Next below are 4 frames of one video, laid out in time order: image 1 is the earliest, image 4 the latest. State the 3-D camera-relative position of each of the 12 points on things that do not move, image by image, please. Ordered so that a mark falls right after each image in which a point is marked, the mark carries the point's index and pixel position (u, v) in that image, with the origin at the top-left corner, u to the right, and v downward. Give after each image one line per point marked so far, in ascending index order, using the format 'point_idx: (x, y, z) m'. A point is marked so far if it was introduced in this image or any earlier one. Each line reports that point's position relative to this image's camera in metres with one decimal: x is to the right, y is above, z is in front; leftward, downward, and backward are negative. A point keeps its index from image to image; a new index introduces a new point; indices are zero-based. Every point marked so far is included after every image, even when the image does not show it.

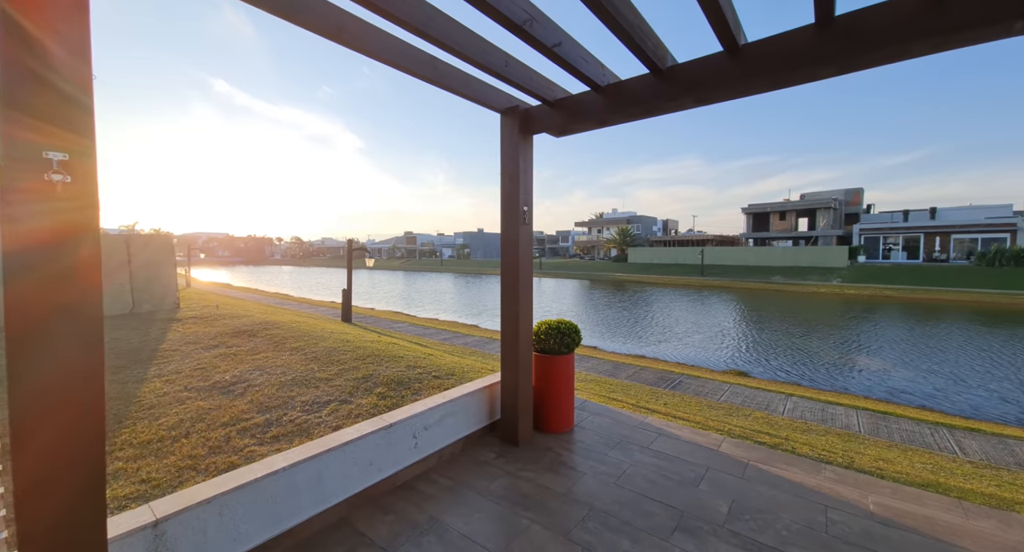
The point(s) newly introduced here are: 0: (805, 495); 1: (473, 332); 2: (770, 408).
0: (+1.5, -1.1, +2.2) m
1: (-1.2, -1.6, +11.8) m
2: (+3.0, -1.6, +4.9) m
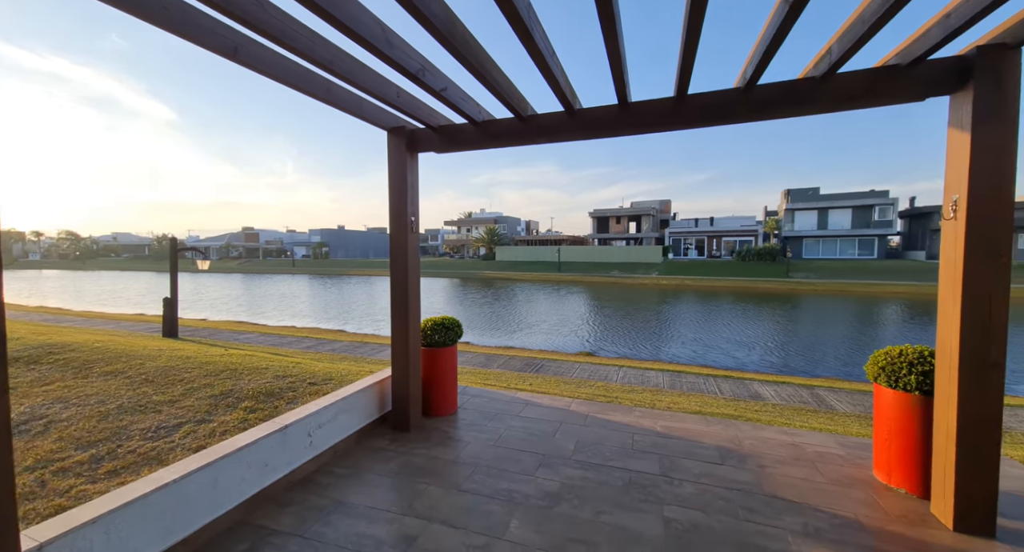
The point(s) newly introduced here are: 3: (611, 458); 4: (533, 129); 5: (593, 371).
0: (+0.8, -1.1, +3.0) m
1: (-4.7, -1.6, +11.4) m
2: (+1.4, -1.5, +6.1) m
3: (+0.6, -1.1, +2.6) m
4: (+0.2, +1.1, +3.1) m
5: (+1.3, -1.5, +6.6) m
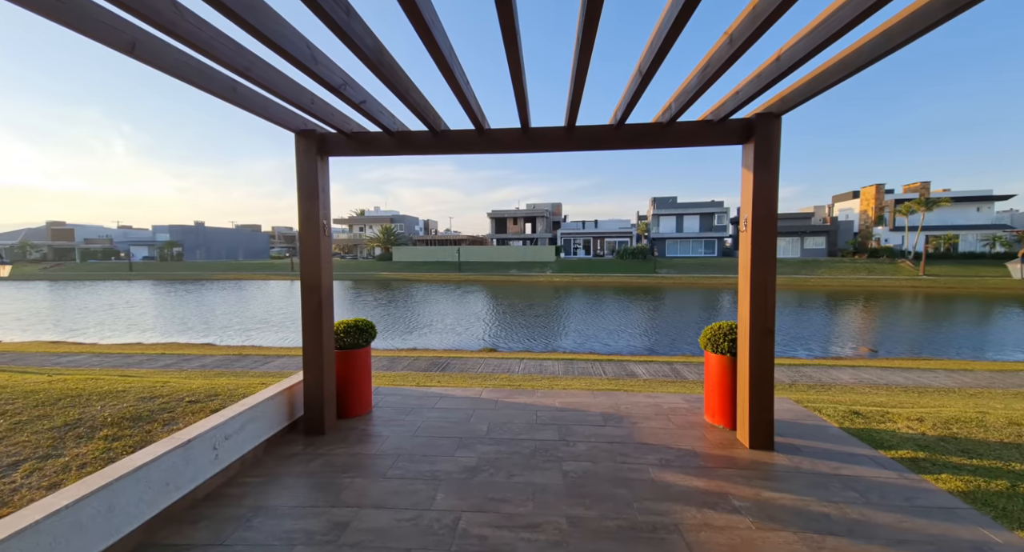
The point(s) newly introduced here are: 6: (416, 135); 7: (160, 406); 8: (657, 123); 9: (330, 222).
0: (+0.1, -1.1, +3.5) m
1: (-7.2, -1.8, +10.3) m
2: (0.0, -1.5, +6.6) m
3: (0.0, -1.1, +3.0) m
4: (-0.6, +1.1, +3.4) m
5: (-0.3, -1.5, +7.1) m
6: (-0.8, +1.2, +3.5) m
7: (-4.4, -1.6, +5.3) m
8: (+1.1, +1.1, +3.0) m
9: (-1.6, +0.5, +3.7) m
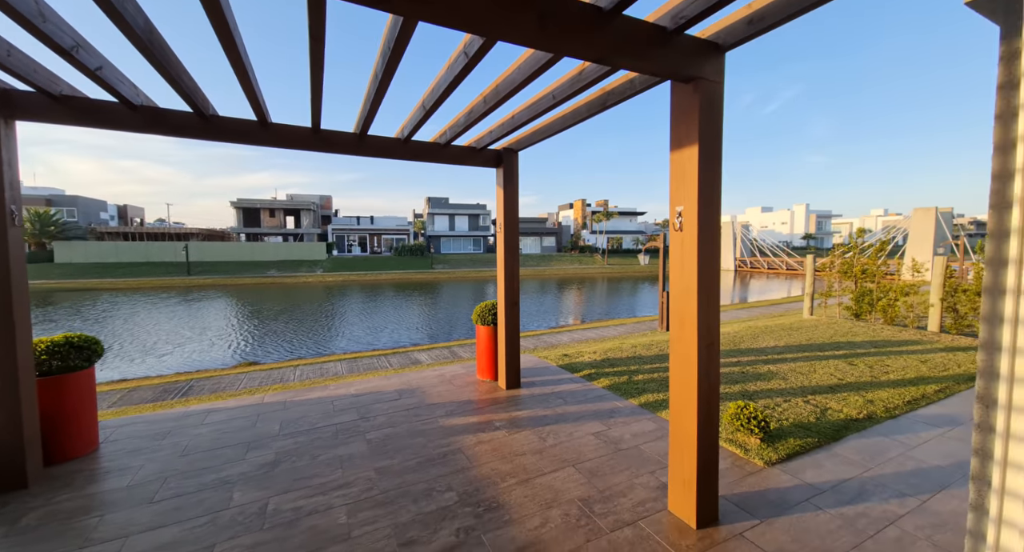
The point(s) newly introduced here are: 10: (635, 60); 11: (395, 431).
0: (-1.7, -1.1, +3.6) m
1: (-11.4, -2.0, +5.9) m
2: (-3.3, -1.5, +6.3) m
3: (-1.5, -1.1, +3.2) m
4: (-2.3, +1.1, +3.2) m
5: (-3.8, -1.5, +6.6) m
6: (-2.5, +1.2, +3.1) m
7: (-6.5, -1.8, +3.0) m
8: (-0.7, +1.2, +3.7) m
9: (-3.3, +0.4, +2.9) m
10: (+0.6, +1.0, +1.8) m
11: (-0.8, -1.1, +2.9) m
